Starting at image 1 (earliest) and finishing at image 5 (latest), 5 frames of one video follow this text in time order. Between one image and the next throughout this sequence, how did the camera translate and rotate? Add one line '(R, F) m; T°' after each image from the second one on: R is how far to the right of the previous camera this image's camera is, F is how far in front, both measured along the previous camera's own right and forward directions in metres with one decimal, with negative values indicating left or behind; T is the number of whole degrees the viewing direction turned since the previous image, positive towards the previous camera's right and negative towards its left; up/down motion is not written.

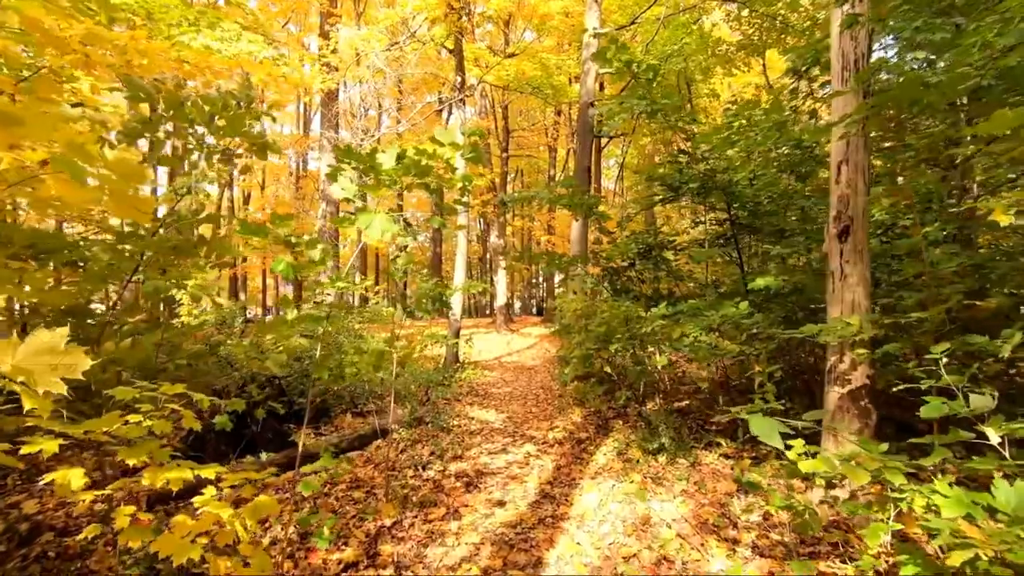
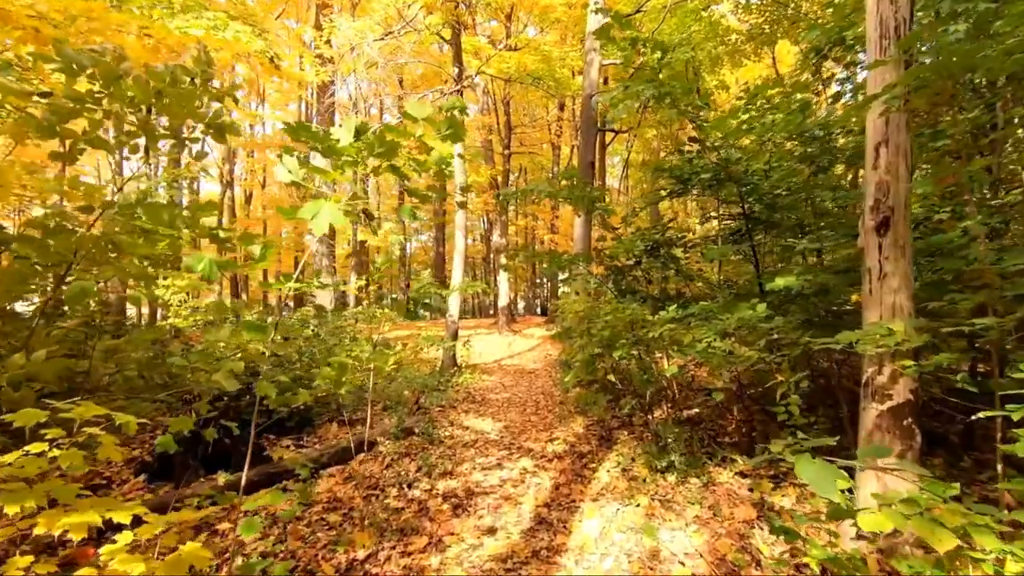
(+0.1, +0.4) m; 0°
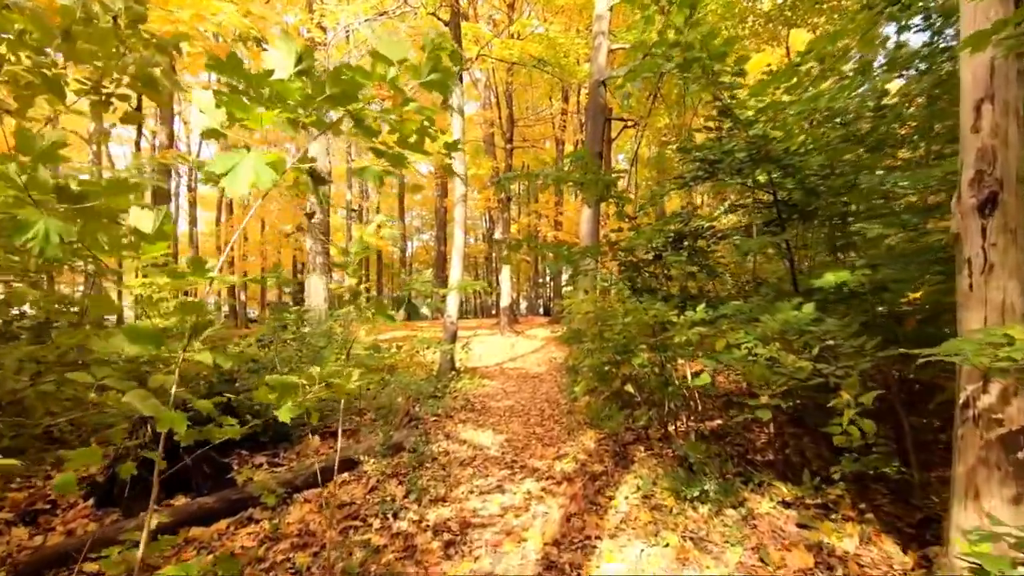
(0.0, +0.6) m; 0°
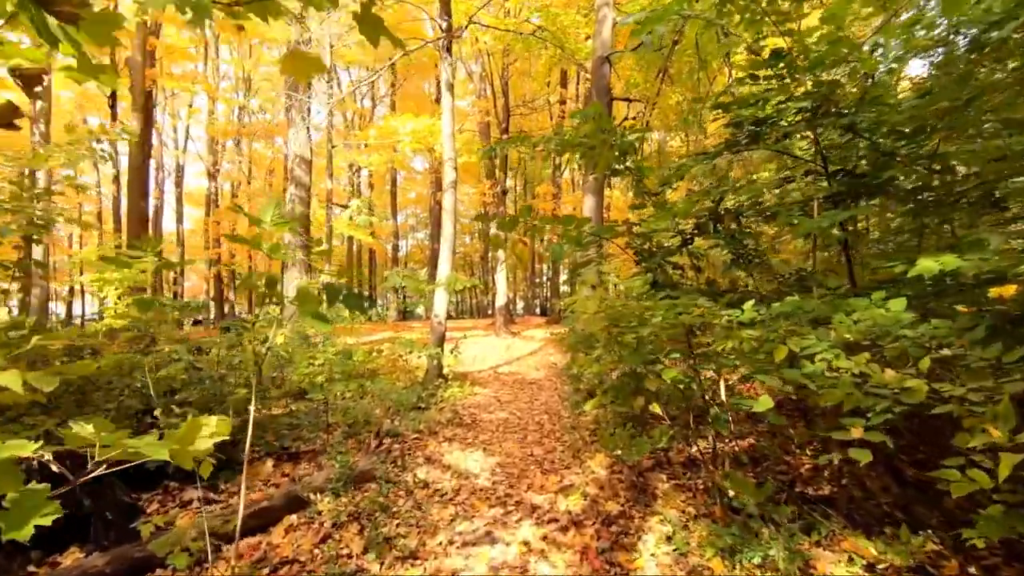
(0.0, +0.9) m; 0°
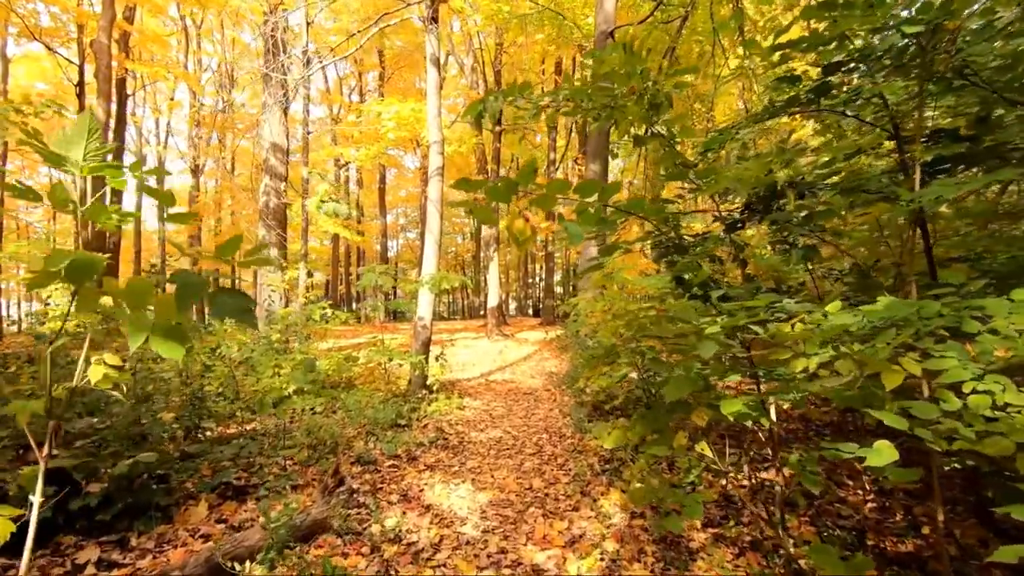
(0.0, +0.9) m; +1°
